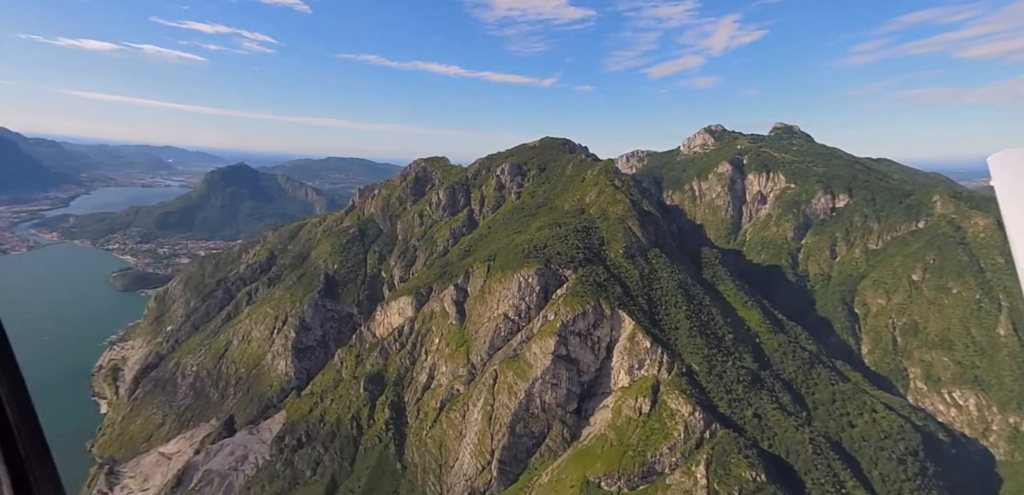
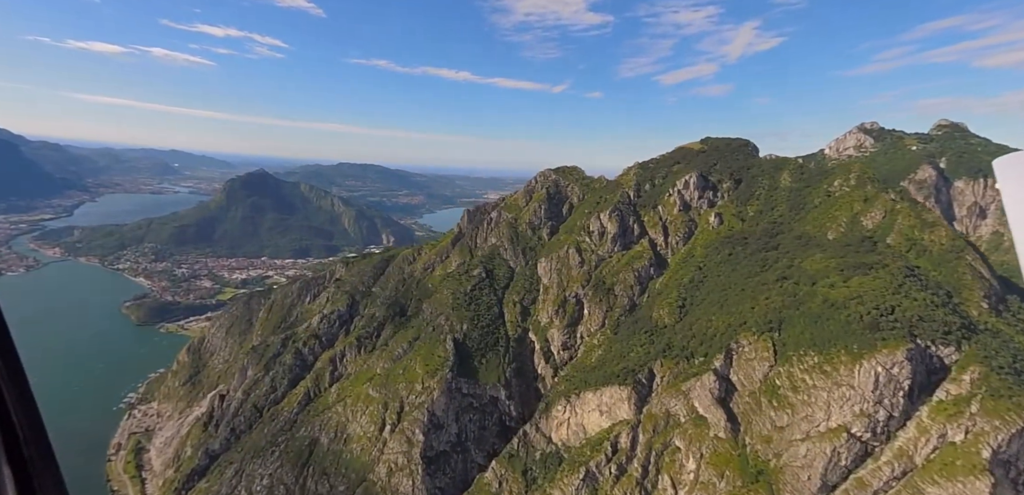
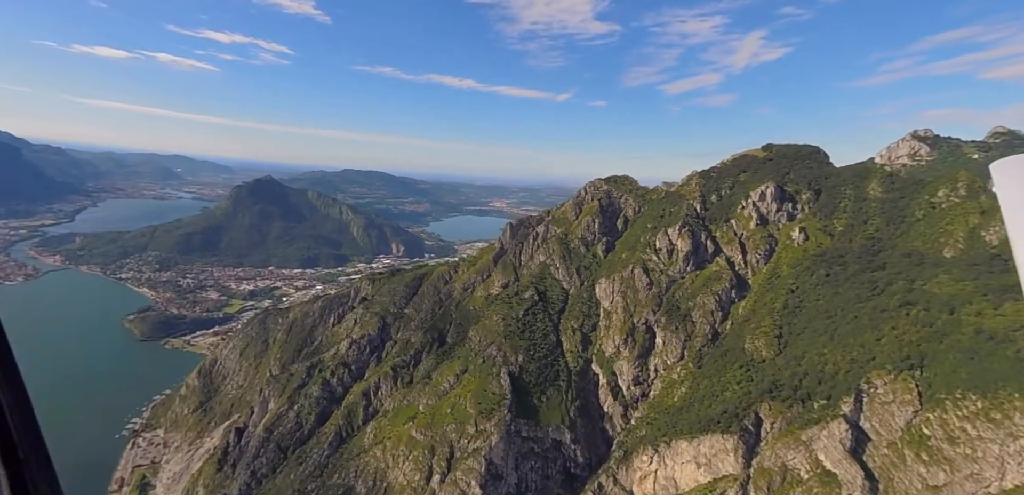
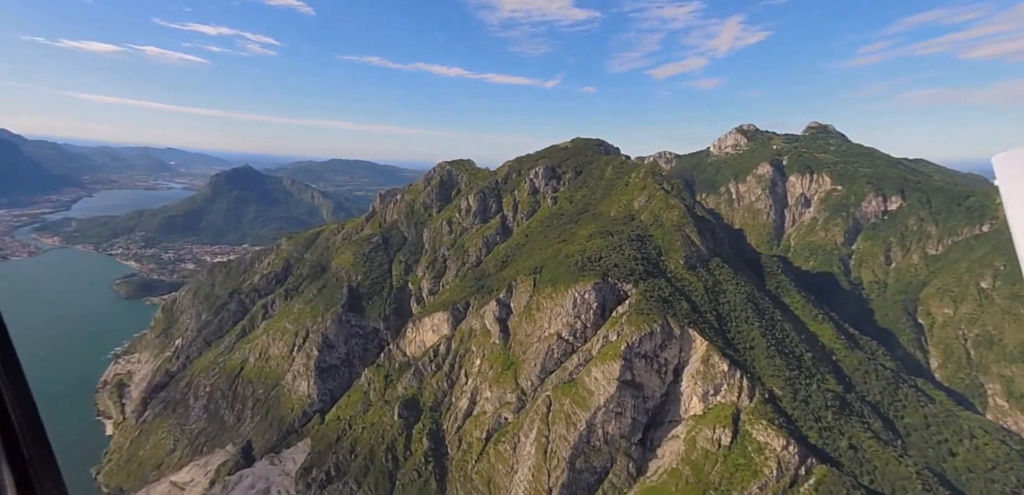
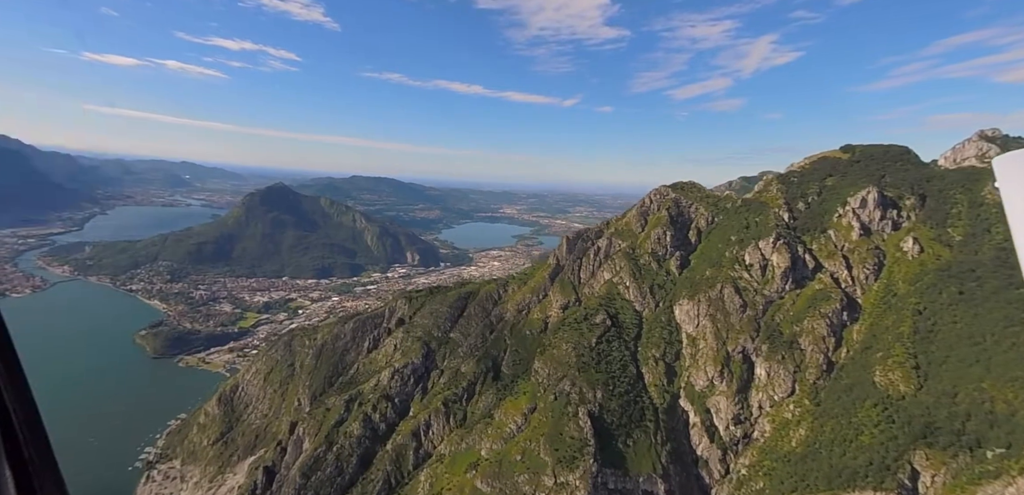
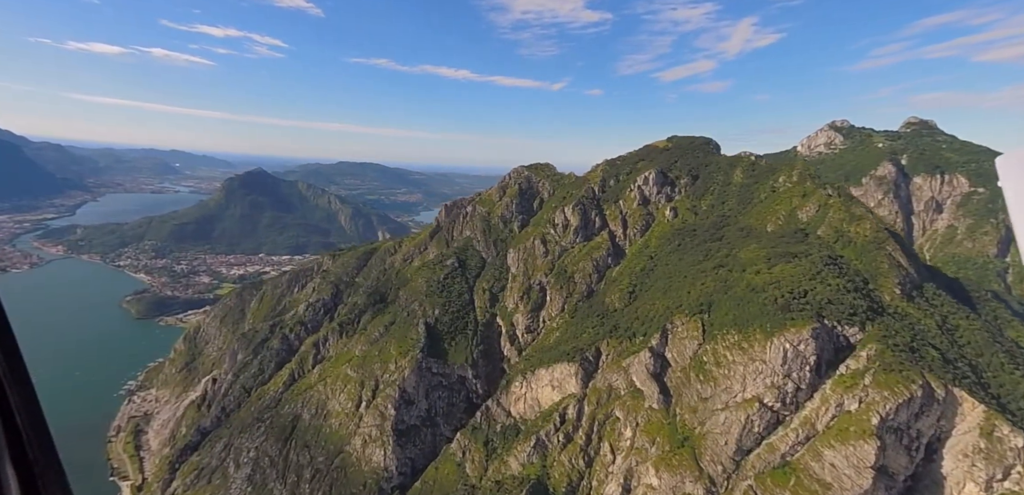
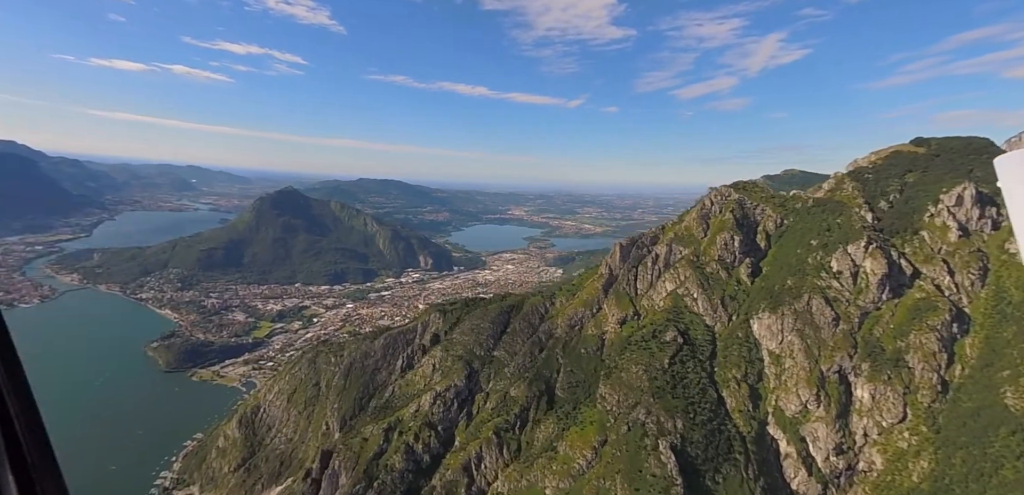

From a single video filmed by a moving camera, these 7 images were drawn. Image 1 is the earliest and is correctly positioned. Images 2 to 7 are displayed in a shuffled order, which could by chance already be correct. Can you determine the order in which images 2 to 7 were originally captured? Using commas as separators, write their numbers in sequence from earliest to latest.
4, 6, 2, 3, 5, 7
